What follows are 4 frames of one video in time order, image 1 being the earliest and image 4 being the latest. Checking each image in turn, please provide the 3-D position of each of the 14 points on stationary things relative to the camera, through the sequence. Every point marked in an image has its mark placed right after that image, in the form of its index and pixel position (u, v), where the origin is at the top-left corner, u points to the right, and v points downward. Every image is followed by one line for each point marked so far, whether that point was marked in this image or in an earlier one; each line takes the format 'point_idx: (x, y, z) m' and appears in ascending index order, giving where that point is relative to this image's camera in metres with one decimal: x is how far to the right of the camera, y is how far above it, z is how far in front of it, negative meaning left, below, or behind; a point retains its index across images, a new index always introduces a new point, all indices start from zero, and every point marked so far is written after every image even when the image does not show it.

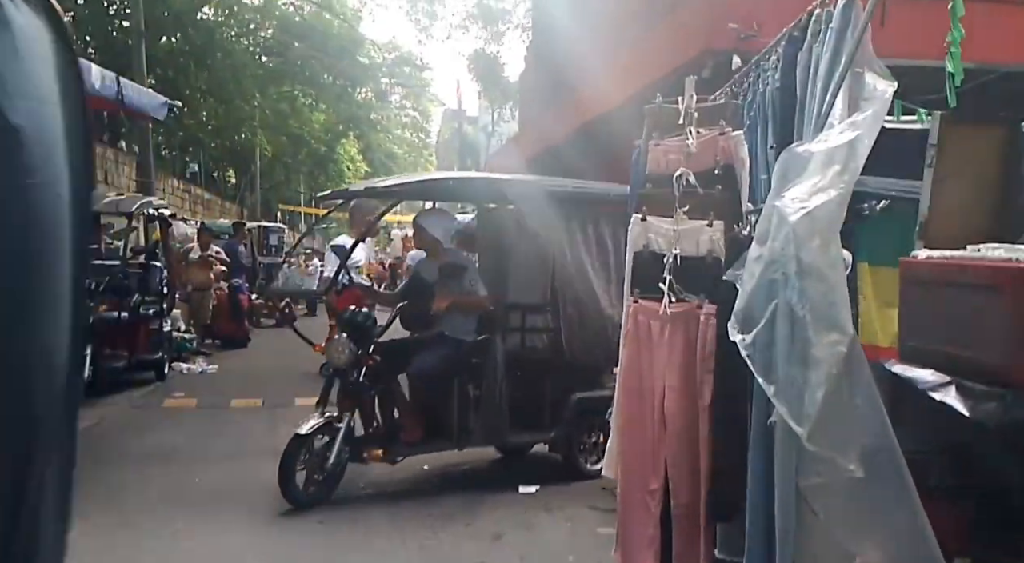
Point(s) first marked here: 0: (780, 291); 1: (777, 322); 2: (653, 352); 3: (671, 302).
0: (+0.8, 0.0, +2.2) m
1: (+0.8, -0.1, +2.2) m
2: (+0.6, -0.3, +2.9) m
3: (+0.6, -0.1, +2.9) m
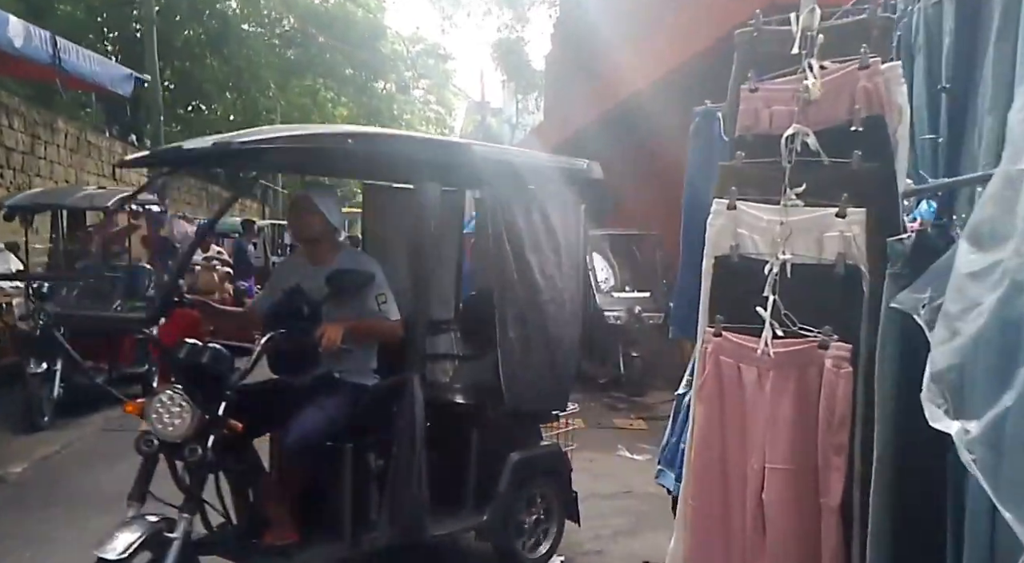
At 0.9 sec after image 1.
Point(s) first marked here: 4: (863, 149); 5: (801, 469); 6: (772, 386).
0: (+0.8, -0.1, +1.1) m
1: (+0.8, -0.2, +1.1) m
2: (+0.6, -0.3, +1.9) m
3: (+0.7, -0.1, +1.8) m
4: (+0.9, +0.3, +1.8) m
5: (+0.7, -0.4, +1.8) m
6: (+0.6, -0.3, +1.8) m
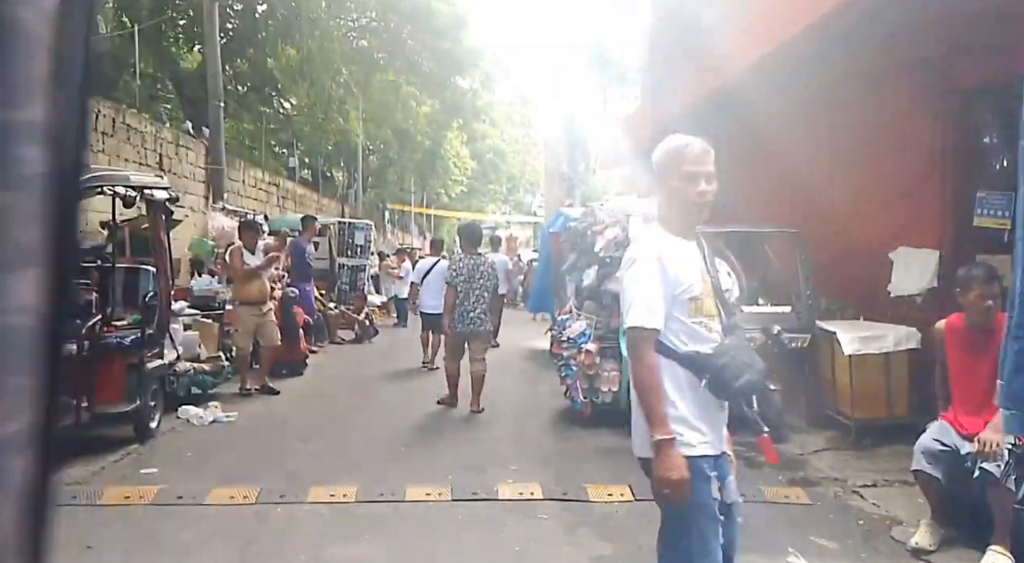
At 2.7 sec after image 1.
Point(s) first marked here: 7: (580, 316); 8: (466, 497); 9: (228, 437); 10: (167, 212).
0: (+1.0, -0.2, -0.7) m
1: (+0.9, -0.3, -0.8) m
2: (+0.8, -0.4, 0.0) m
3: (+0.9, -0.2, 0.0) m
4: (+1.1, +0.2, -0.1) m
5: (+0.9, -0.5, -0.1) m
6: (+0.9, -0.3, -0.1) m
7: (+0.7, -0.4, +7.5) m
8: (-0.3, -1.5, +4.9) m
9: (-2.6, -1.4, +6.7) m
10: (-3.2, +0.6, +6.8) m
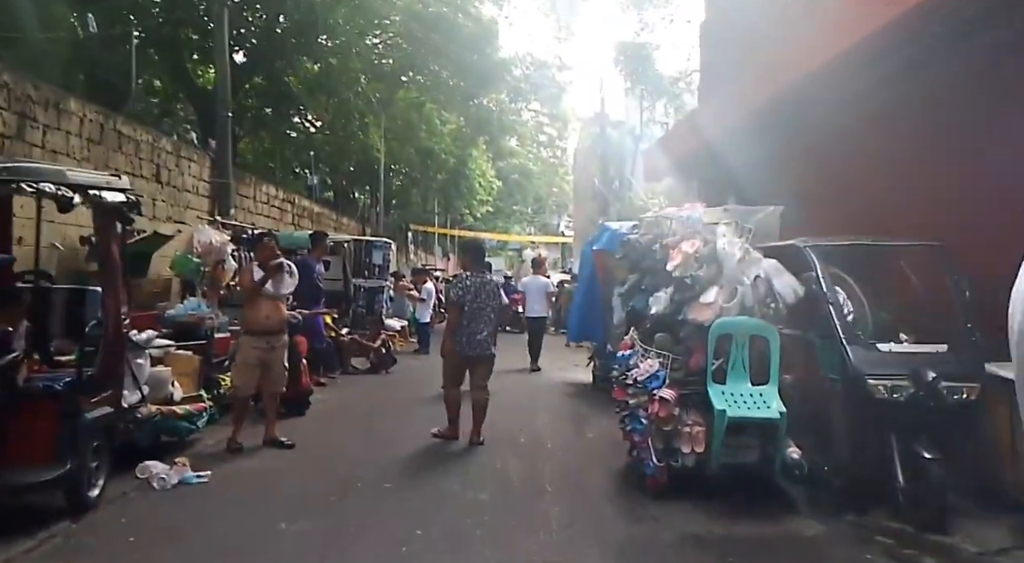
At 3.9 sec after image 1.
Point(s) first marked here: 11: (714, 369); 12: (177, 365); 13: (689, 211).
0: (+1.1, -0.1, -2.4) m
1: (+1.1, -0.2, -2.4) m
2: (+1.0, -0.4, -1.7) m
3: (+1.0, -0.2, -1.7) m
4: (+1.2, +0.3, -1.7) m
5: (+1.1, -0.5, -1.8) m
6: (+1.0, -0.3, -1.7) m
7: (+1.1, -0.6, +5.9) m
8: (0.0, -1.6, +3.2) m
9: (-2.3, -1.6, +5.1) m
10: (-2.9, +0.5, +5.3) m
11: (+1.5, -0.6, +5.3) m
12: (-3.1, -0.8, +6.6) m
13: (+1.5, +0.6, +6.2) m
